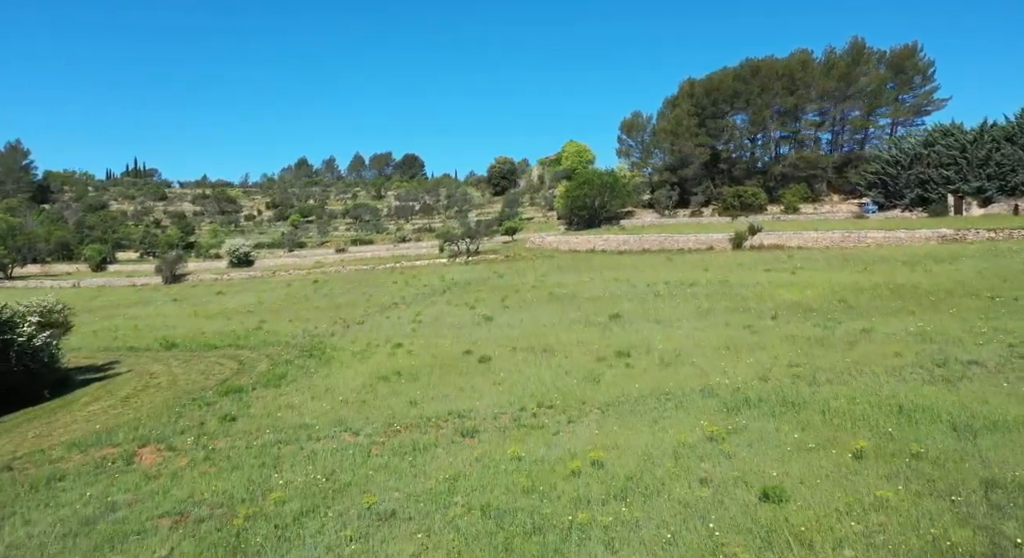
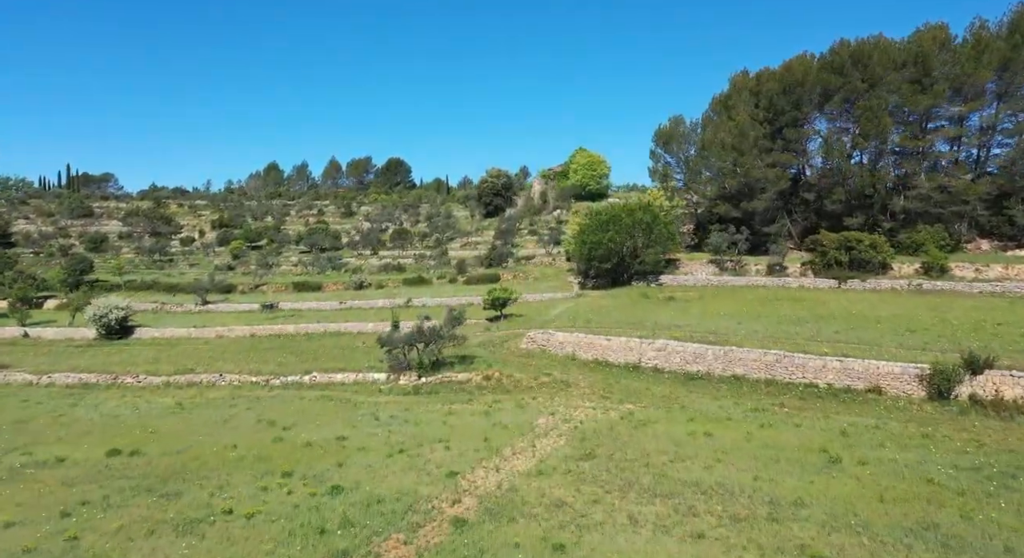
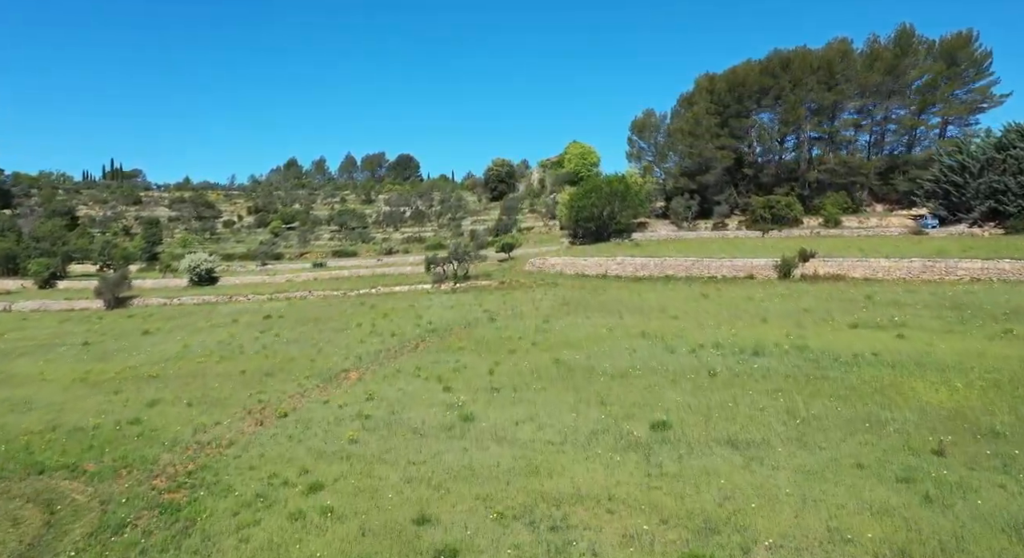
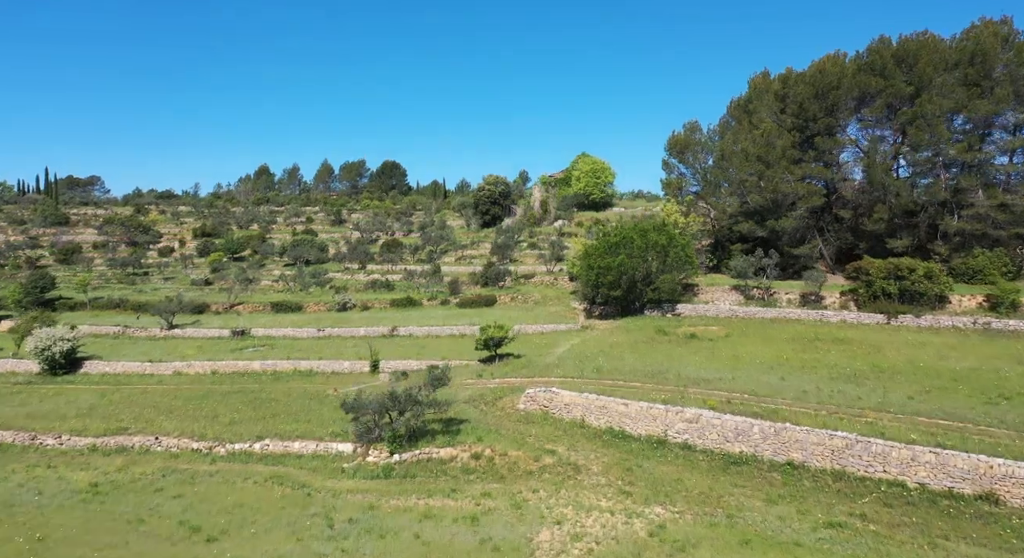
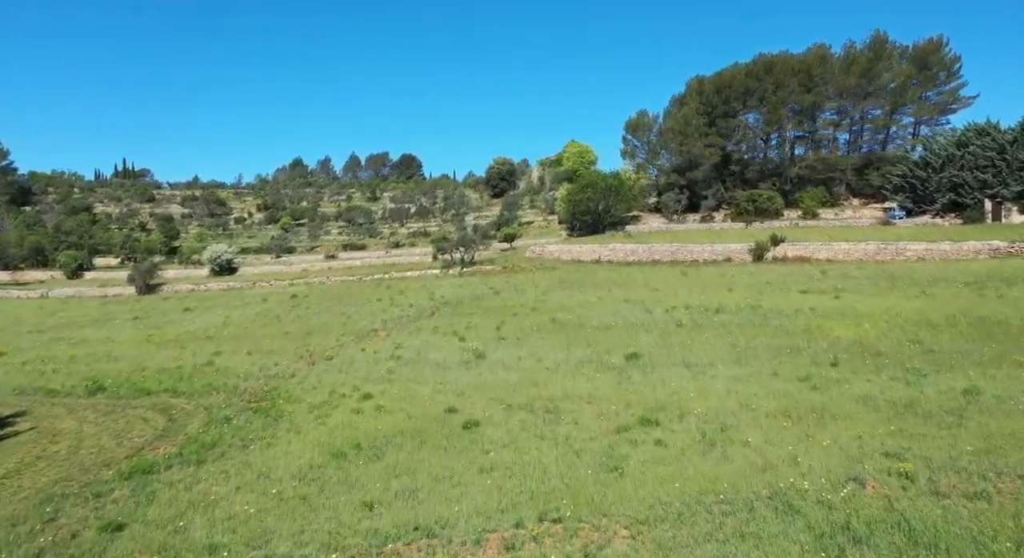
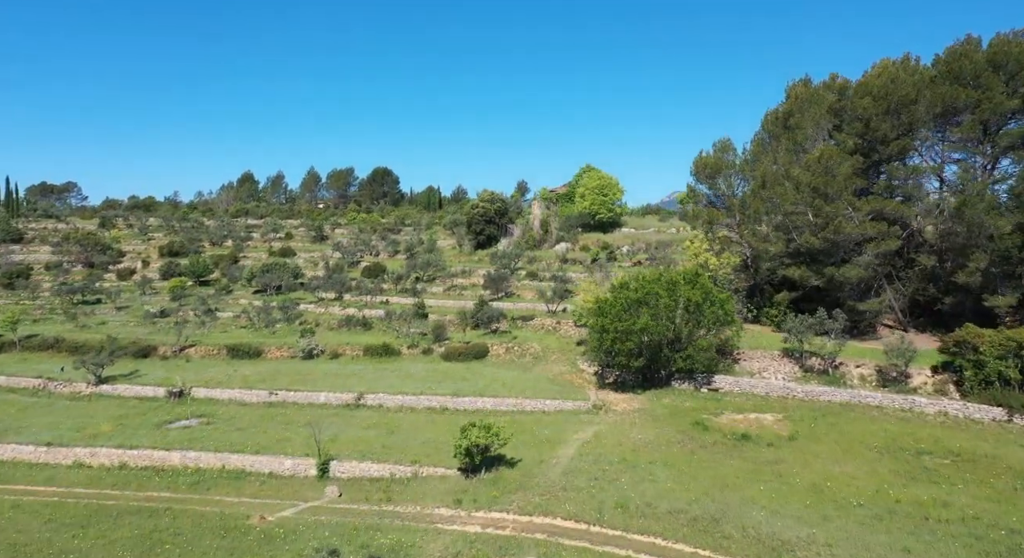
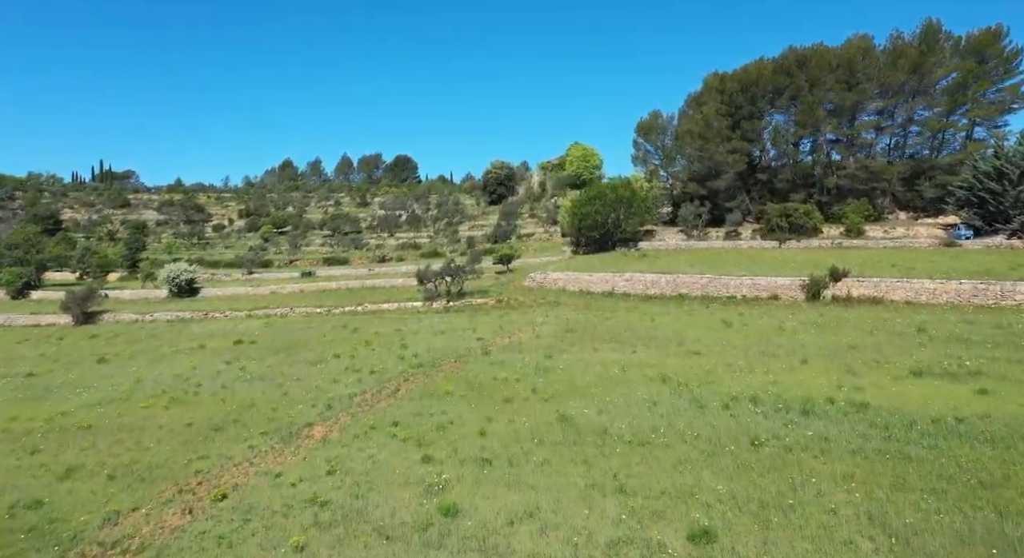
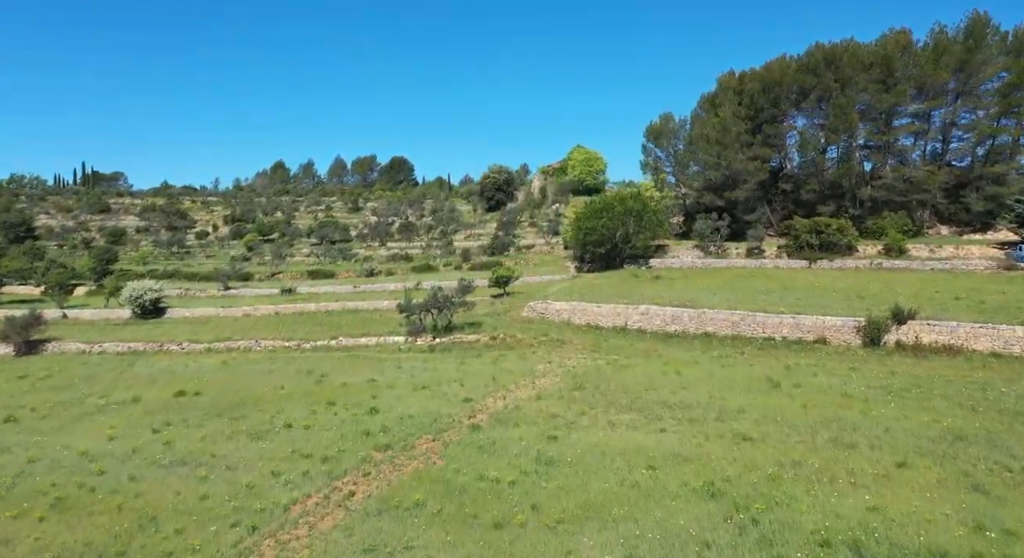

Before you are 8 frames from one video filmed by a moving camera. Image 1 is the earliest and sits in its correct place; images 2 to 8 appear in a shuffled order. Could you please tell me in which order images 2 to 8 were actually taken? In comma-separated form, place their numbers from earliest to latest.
5, 3, 7, 8, 2, 4, 6
